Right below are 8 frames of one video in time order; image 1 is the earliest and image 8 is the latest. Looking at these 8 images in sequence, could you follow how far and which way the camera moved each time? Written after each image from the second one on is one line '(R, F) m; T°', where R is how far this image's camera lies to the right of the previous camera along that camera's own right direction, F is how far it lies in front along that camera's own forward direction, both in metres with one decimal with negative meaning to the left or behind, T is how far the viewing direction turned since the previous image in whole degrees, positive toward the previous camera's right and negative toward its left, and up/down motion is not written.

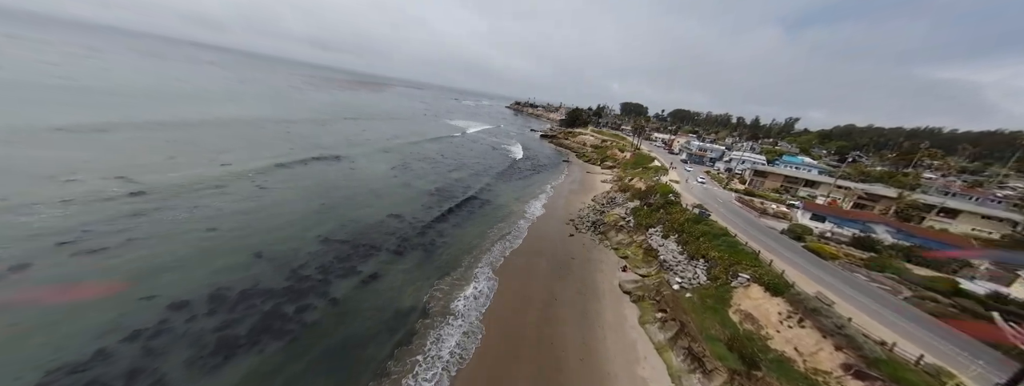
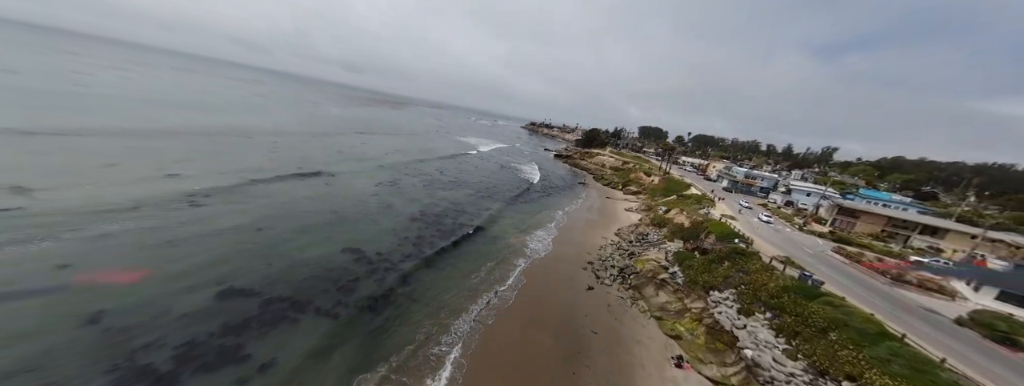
(+1.2, +8.1) m; -3°
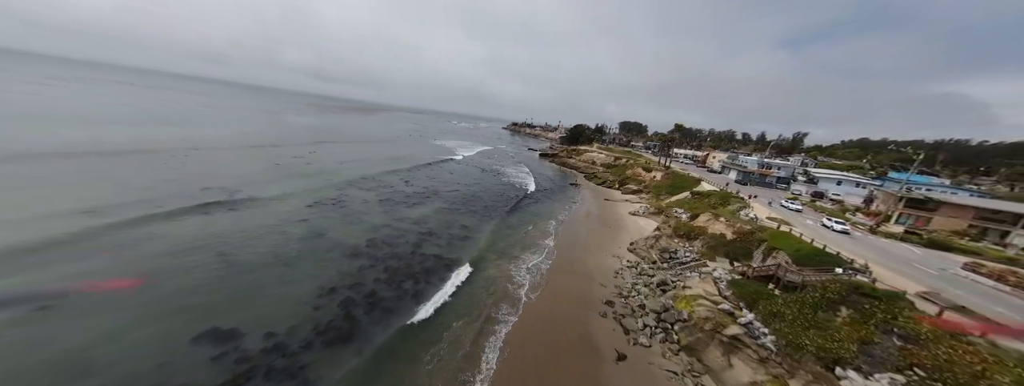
(+0.6, +8.4) m; +3°
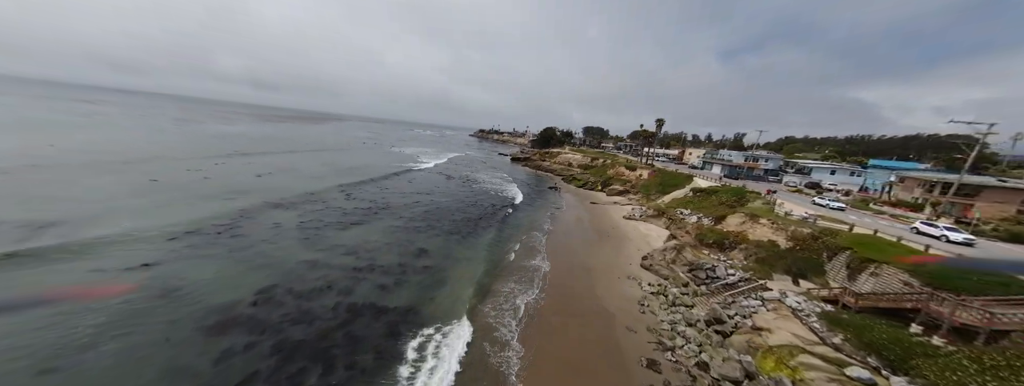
(-0.4, +7.3) m; +6°
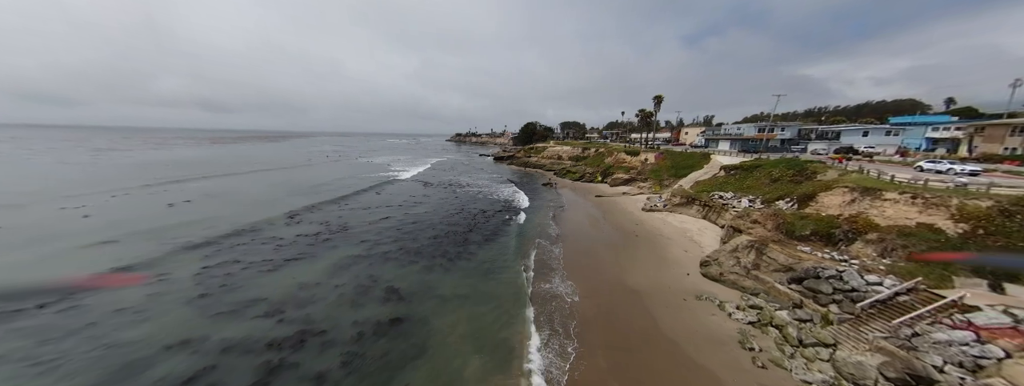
(-1.0, +6.8) m; +3°
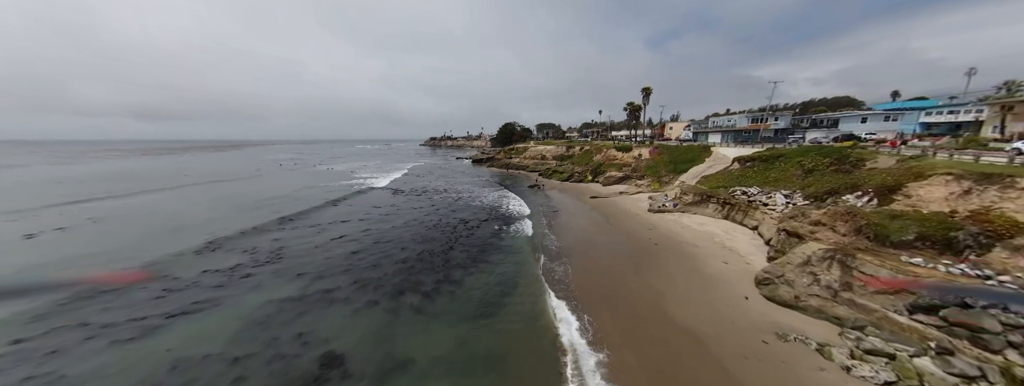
(-0.7, +4.7) m; +5°
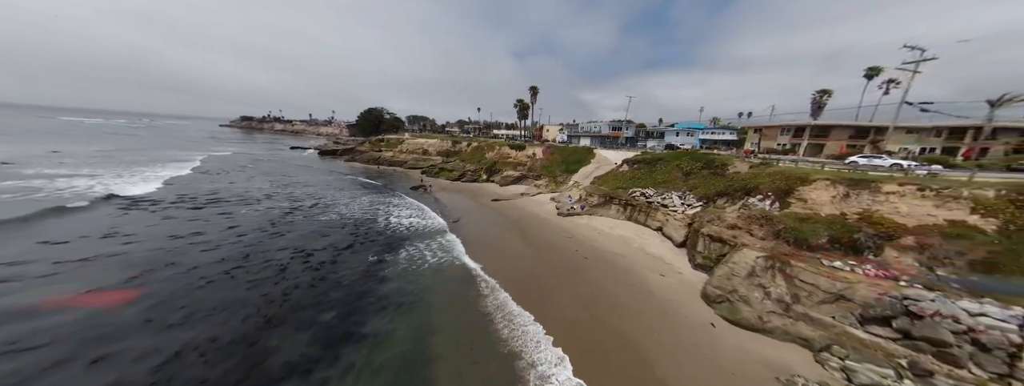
(-1.1, +6.3) m; +28°
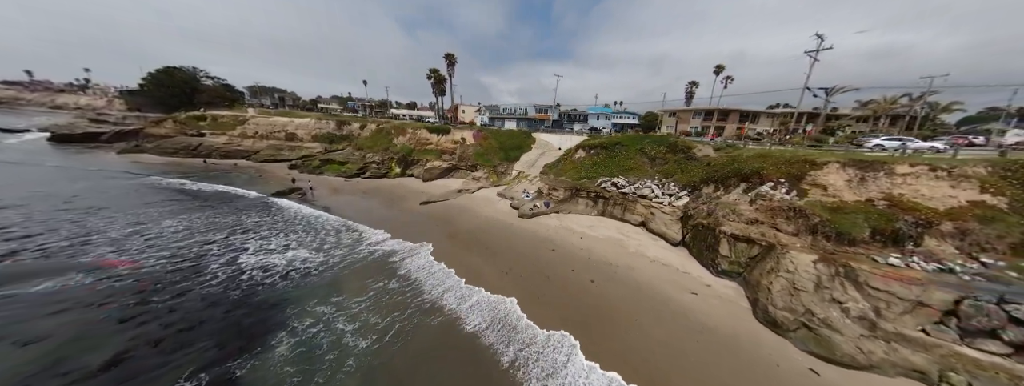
(-2.6, +6.6) m; +21°
